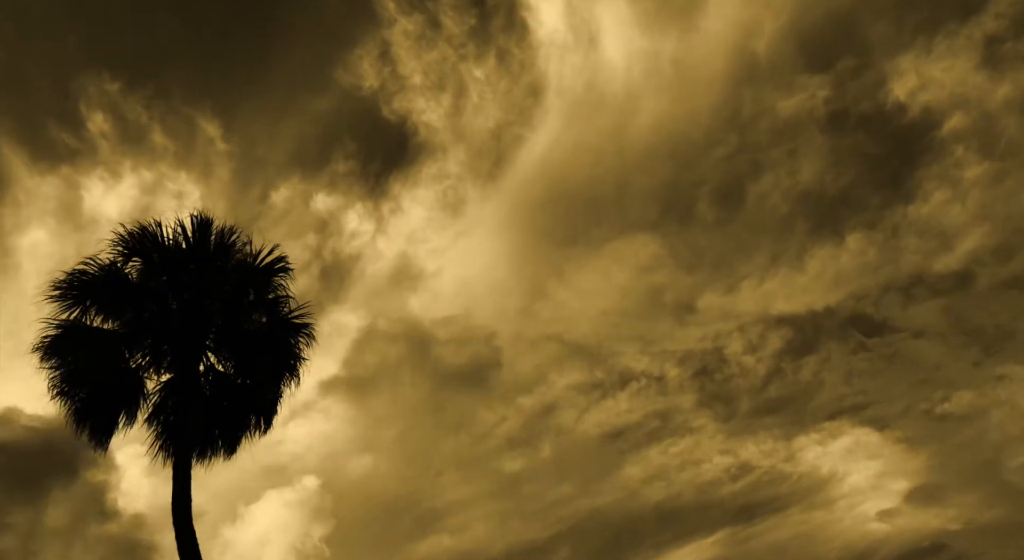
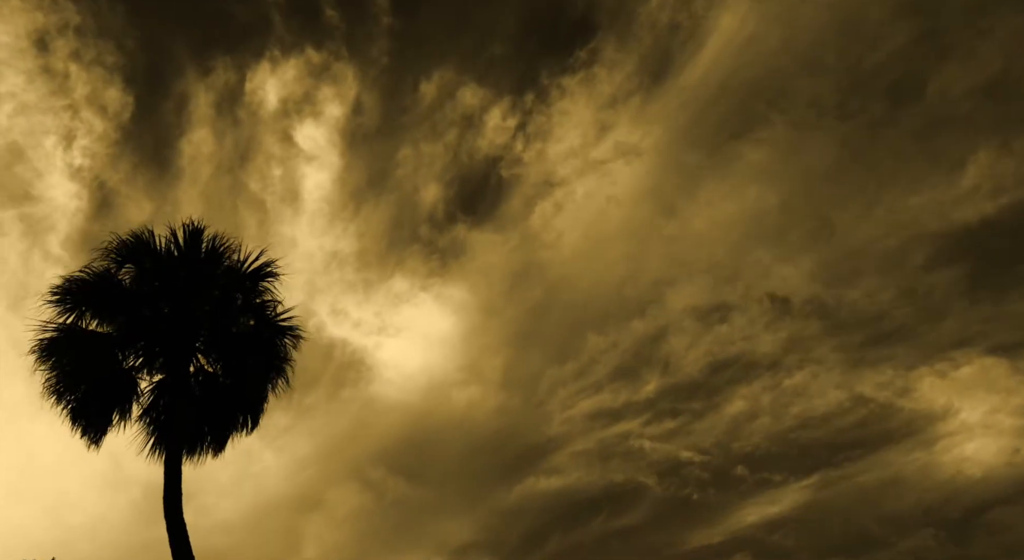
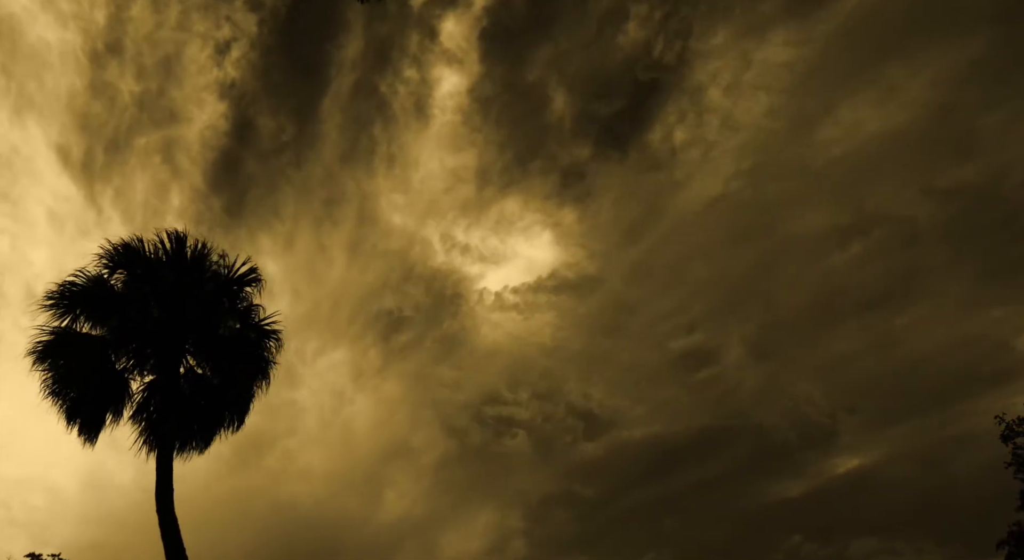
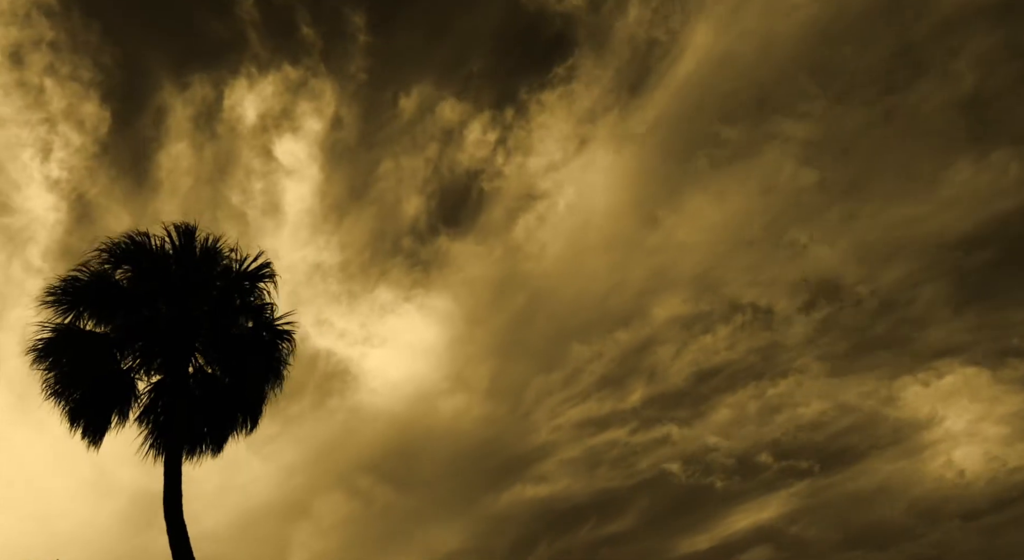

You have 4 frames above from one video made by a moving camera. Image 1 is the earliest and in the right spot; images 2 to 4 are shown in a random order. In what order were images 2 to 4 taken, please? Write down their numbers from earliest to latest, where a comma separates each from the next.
4, 2, 3
